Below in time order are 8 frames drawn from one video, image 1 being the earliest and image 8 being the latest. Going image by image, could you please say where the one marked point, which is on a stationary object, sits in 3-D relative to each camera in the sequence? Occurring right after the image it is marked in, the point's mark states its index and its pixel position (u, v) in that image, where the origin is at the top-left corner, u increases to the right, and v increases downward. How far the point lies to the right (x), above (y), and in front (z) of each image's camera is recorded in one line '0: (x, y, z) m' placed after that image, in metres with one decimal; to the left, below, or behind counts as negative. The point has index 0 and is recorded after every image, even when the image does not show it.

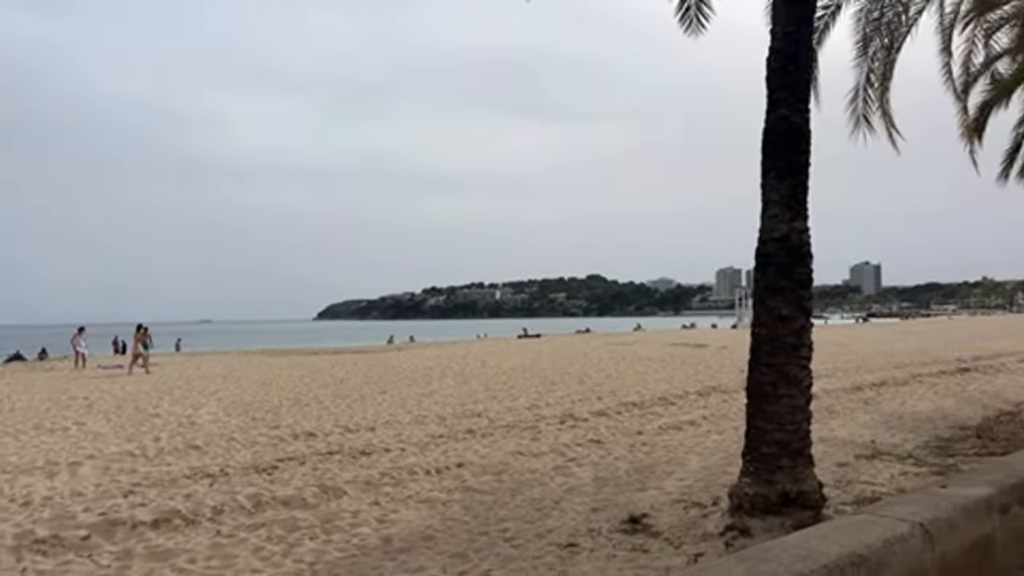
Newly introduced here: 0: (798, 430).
0: (+2.2, -1.1, +5.6) m
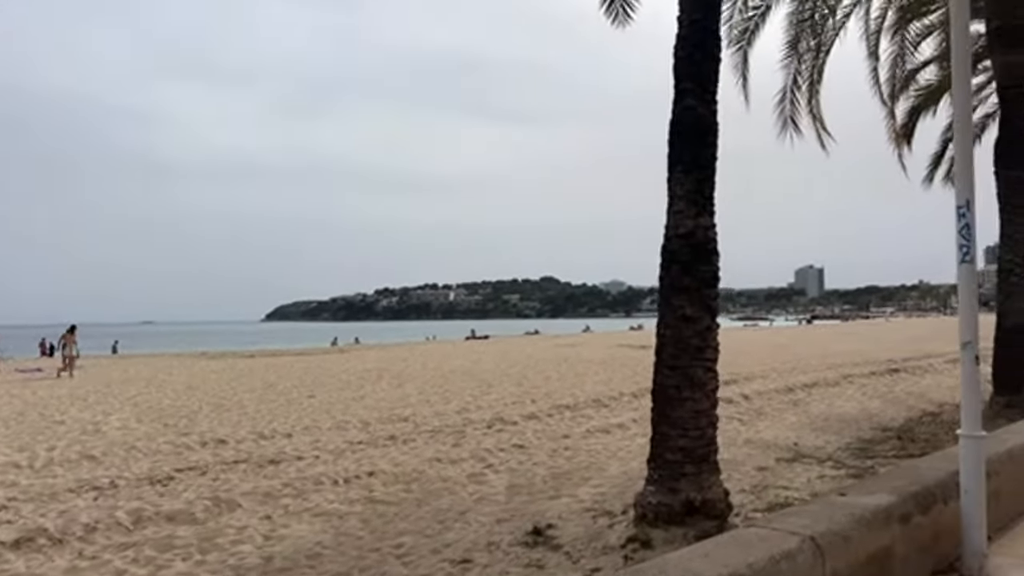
0: (+1.4, -1.1, +5.4) m
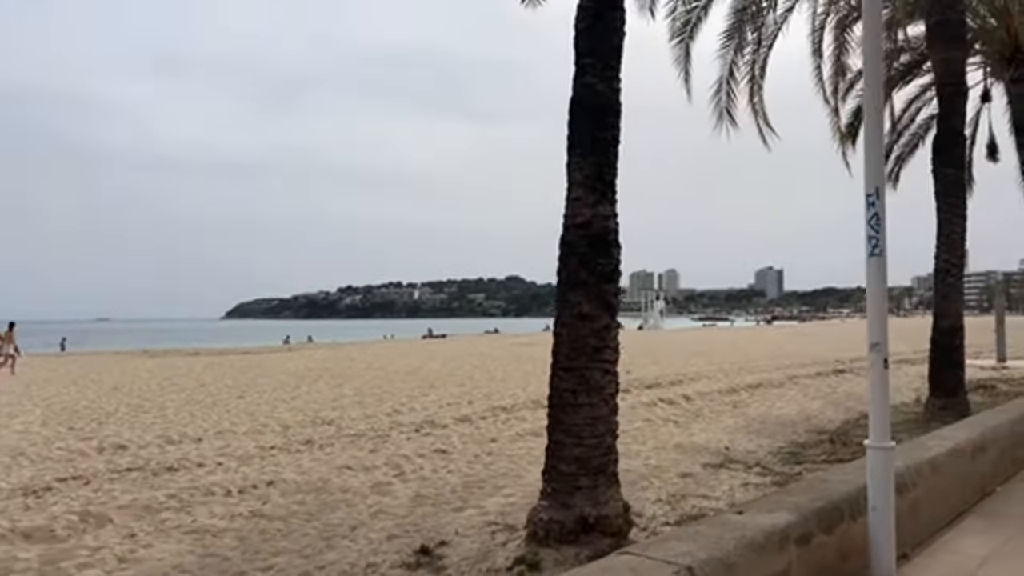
0: (+0.6, -1.1, +4.9) m
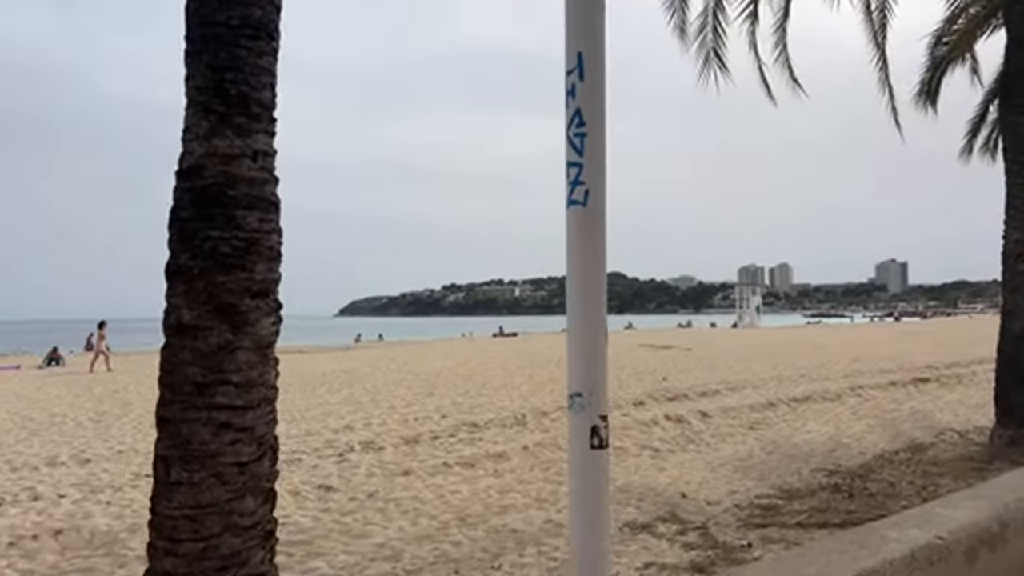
0: (-1.2, -1.0, +2.9) m
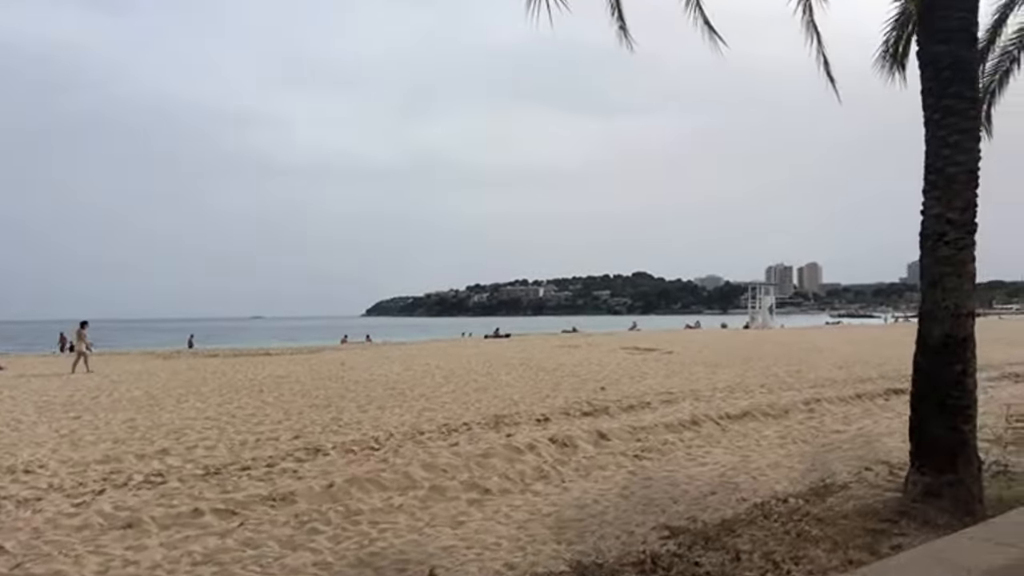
0: (-3.6, -1.0, +0.9) m
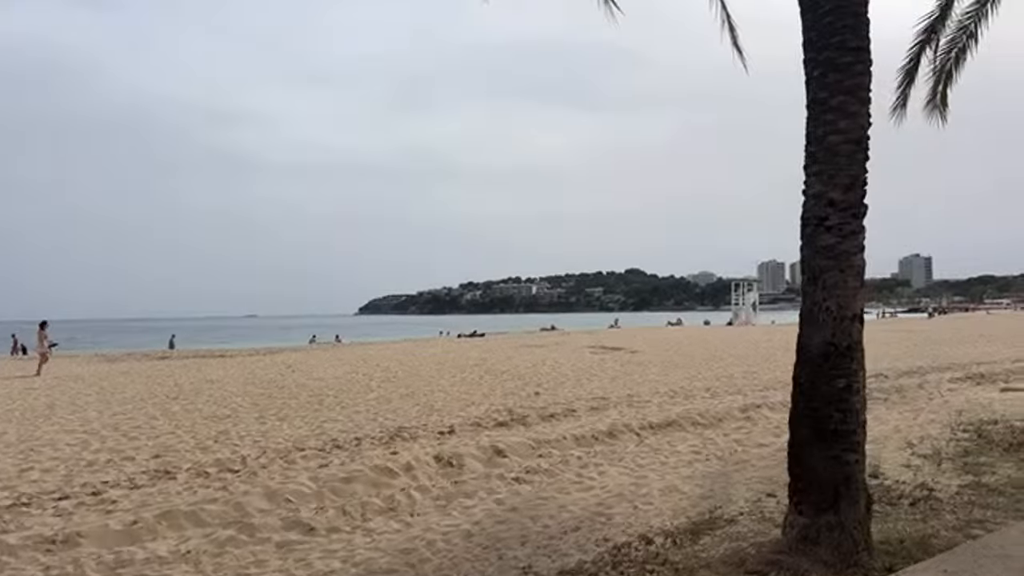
0: (-5.0, -1.0, -0.3) m
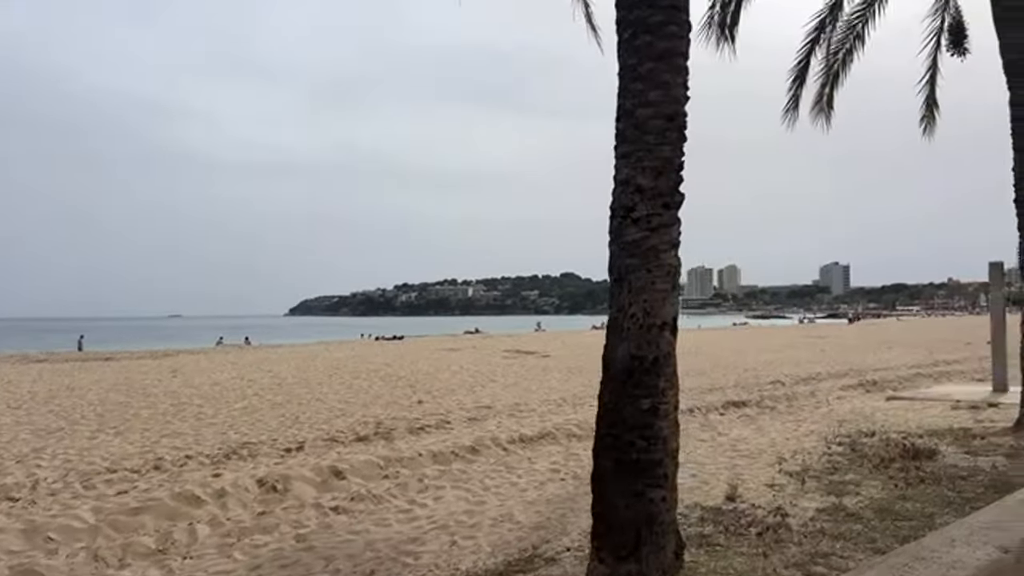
0: (-6.0, -1.0, -1.7) m
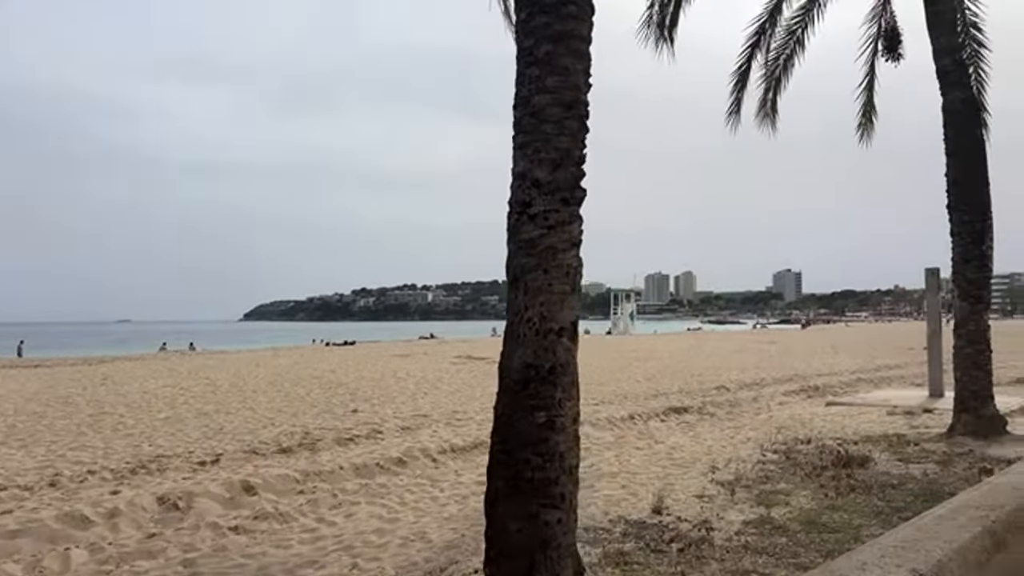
0: (-6.2, -0.9, -2.5) m
